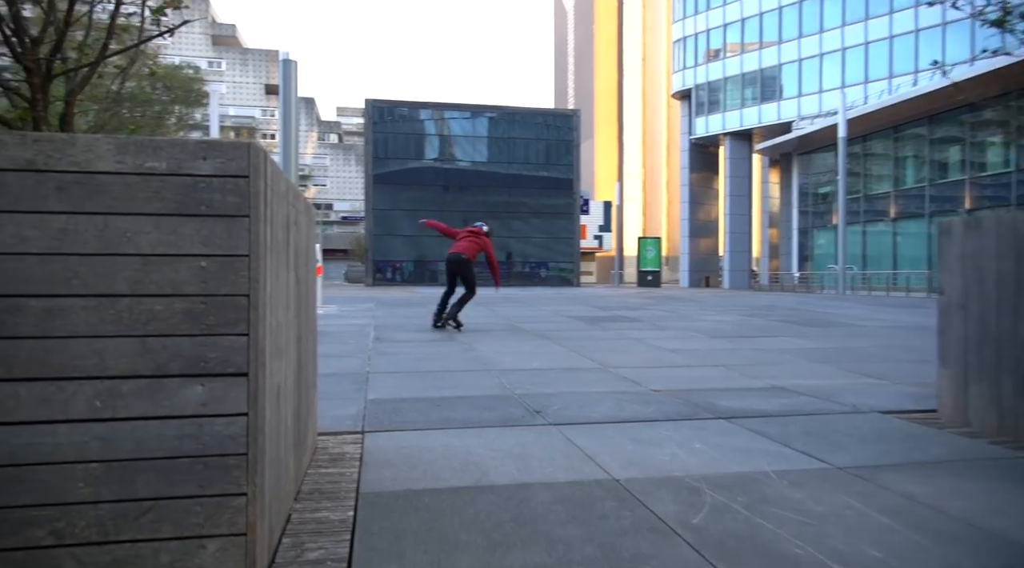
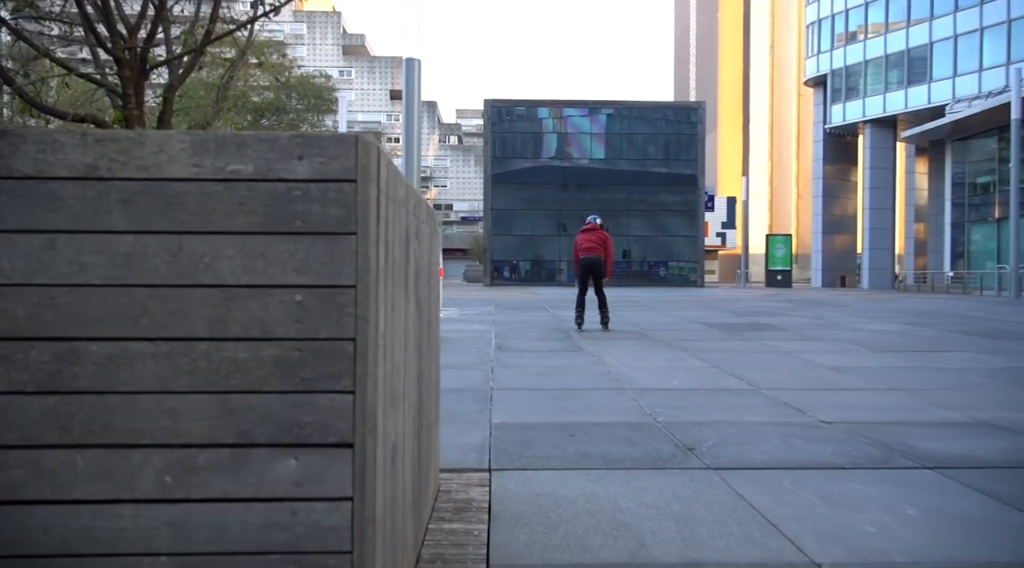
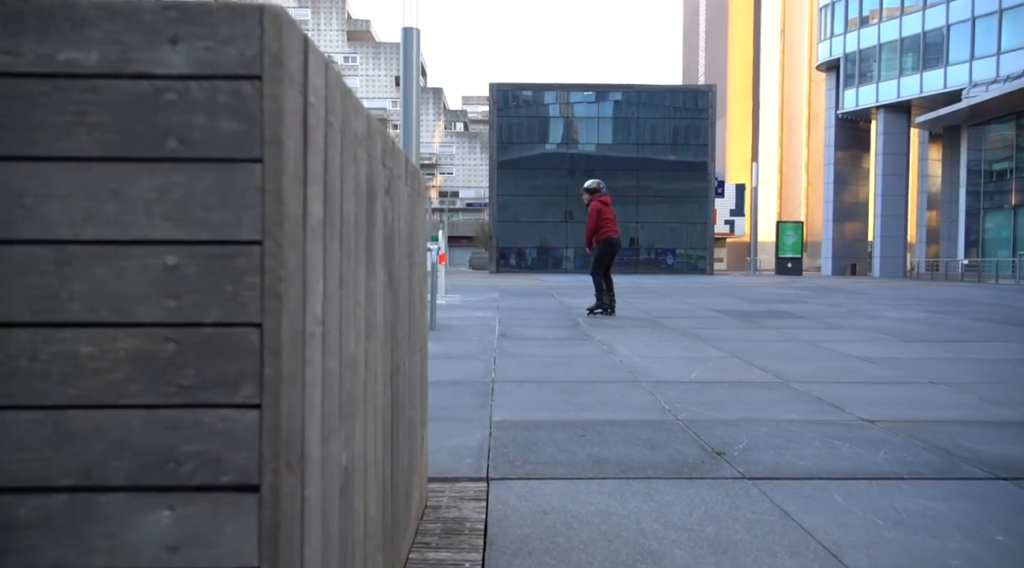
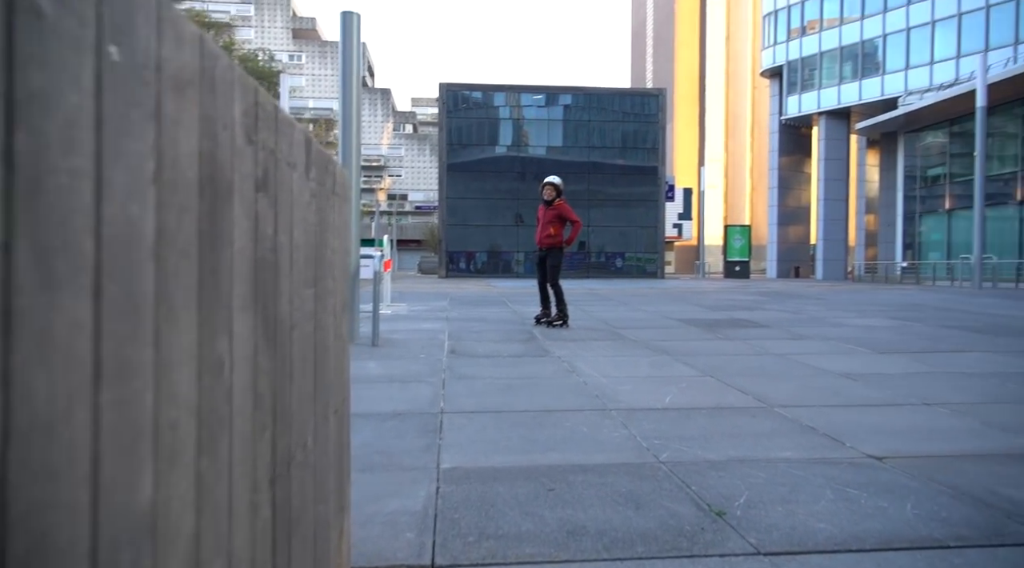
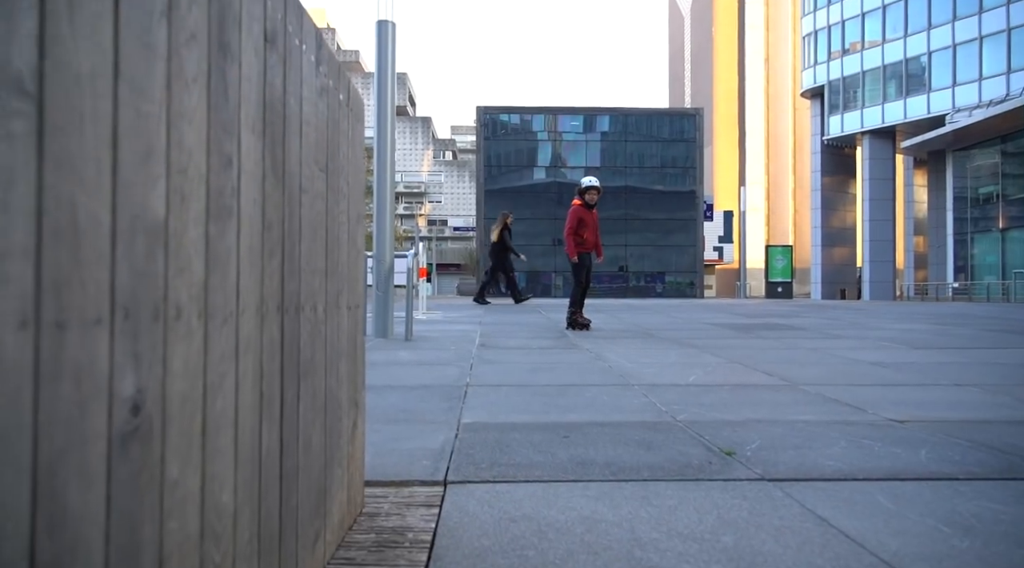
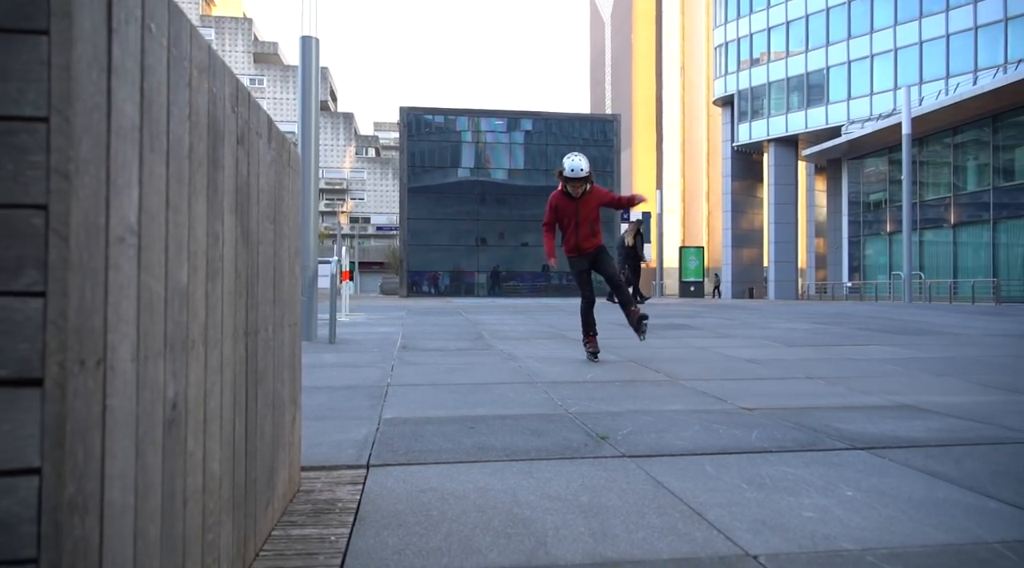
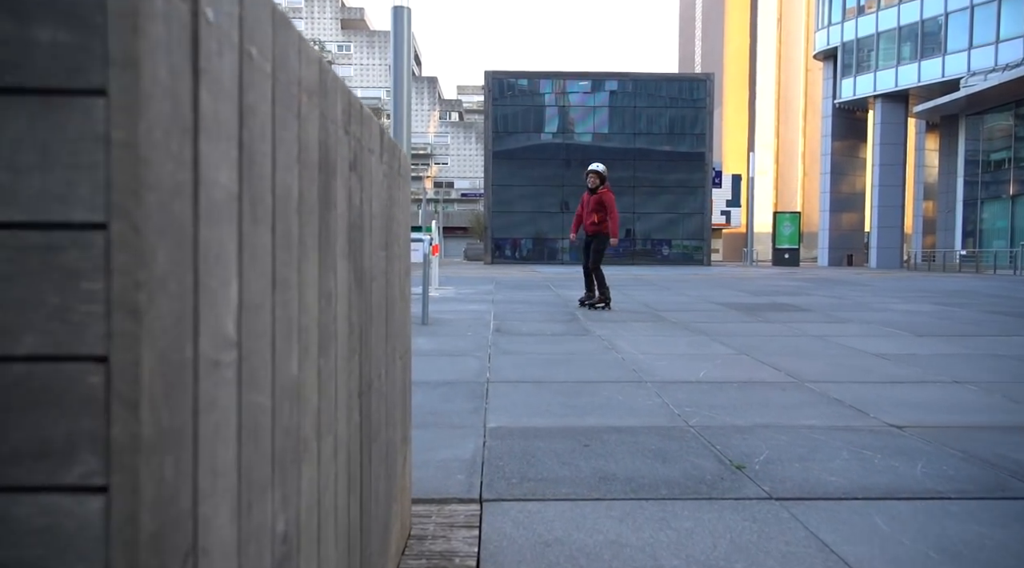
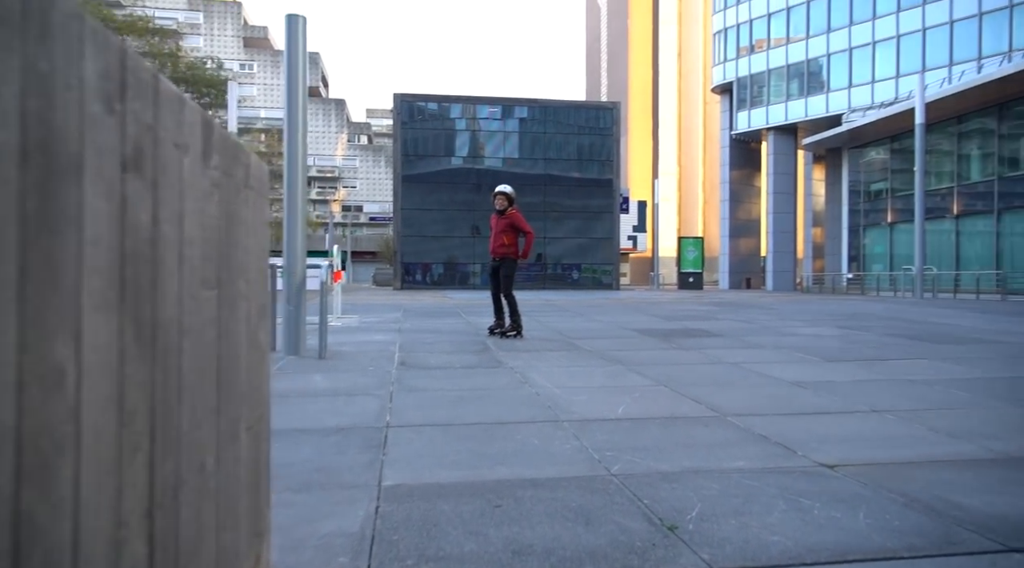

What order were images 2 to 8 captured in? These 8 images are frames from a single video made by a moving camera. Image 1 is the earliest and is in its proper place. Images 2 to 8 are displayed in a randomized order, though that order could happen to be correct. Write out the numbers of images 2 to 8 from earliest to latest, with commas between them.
2, 3, 7, 4, 8, 5, 6
